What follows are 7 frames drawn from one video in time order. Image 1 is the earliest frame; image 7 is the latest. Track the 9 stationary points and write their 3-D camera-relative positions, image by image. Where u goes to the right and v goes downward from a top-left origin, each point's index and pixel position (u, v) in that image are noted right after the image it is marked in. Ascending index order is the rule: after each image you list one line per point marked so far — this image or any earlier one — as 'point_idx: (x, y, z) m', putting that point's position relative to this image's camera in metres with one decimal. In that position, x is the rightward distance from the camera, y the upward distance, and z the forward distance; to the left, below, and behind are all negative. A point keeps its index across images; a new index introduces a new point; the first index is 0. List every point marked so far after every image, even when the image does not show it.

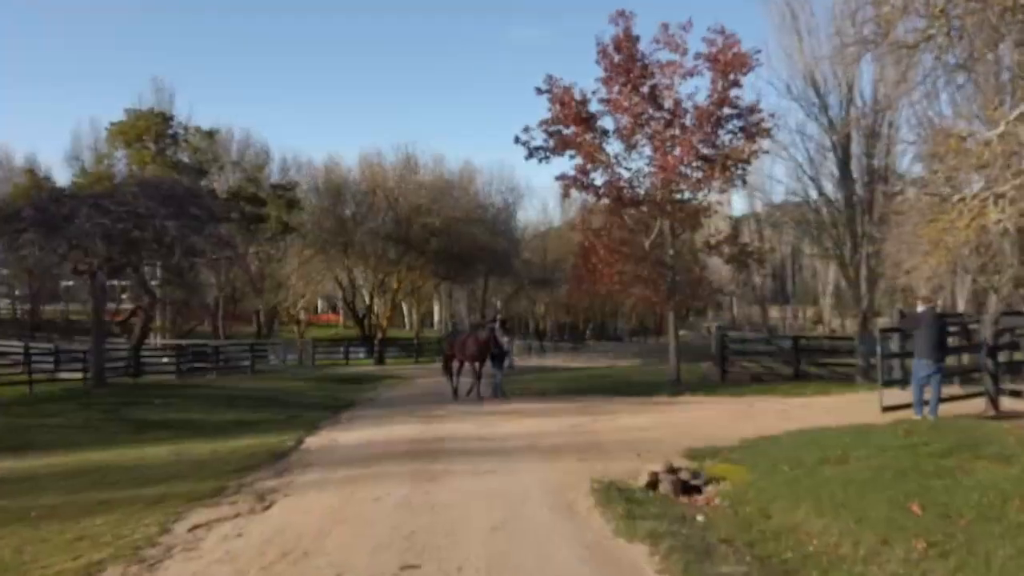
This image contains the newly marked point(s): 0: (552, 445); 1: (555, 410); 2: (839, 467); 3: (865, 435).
0: (+0.7, -2.9, +14.3) m
1: (+1.1, -3.1, +19.6) m
2: (+4.8, -2.6, +11.5) m
3: (+6.5, -2.7, +14.3) m
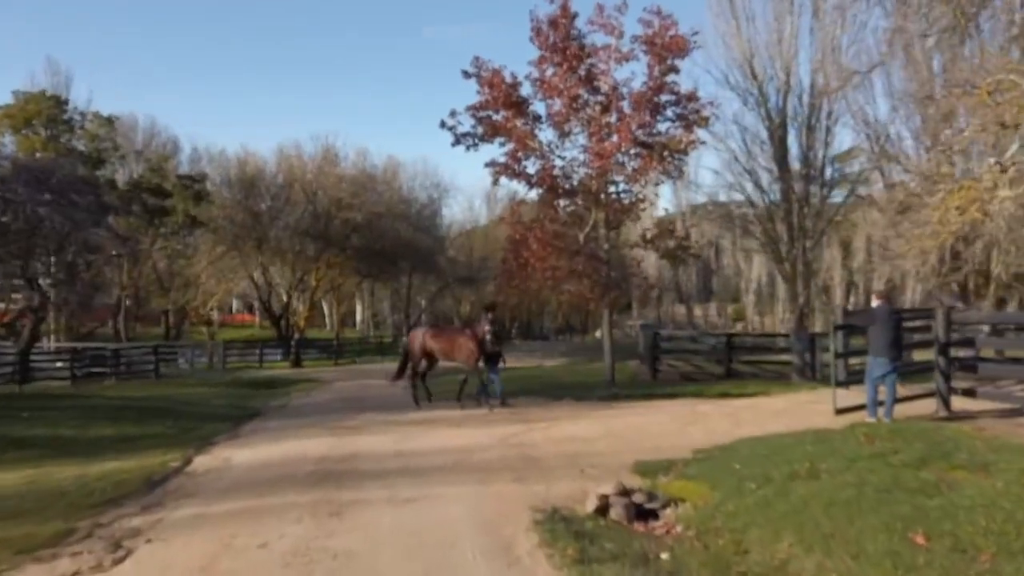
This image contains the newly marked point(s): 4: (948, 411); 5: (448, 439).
0: (-0.5, -2.8, +12.5) m
1: (-0.6, -3.0, +17.8) m
2: (+3.9, -2.5, +10.1) m
3: (+5.3, -2.6, +13.1) m
4: (+9.2, -2.6, +16.6) m
5: (-1.3, -2.9, +14.9) m
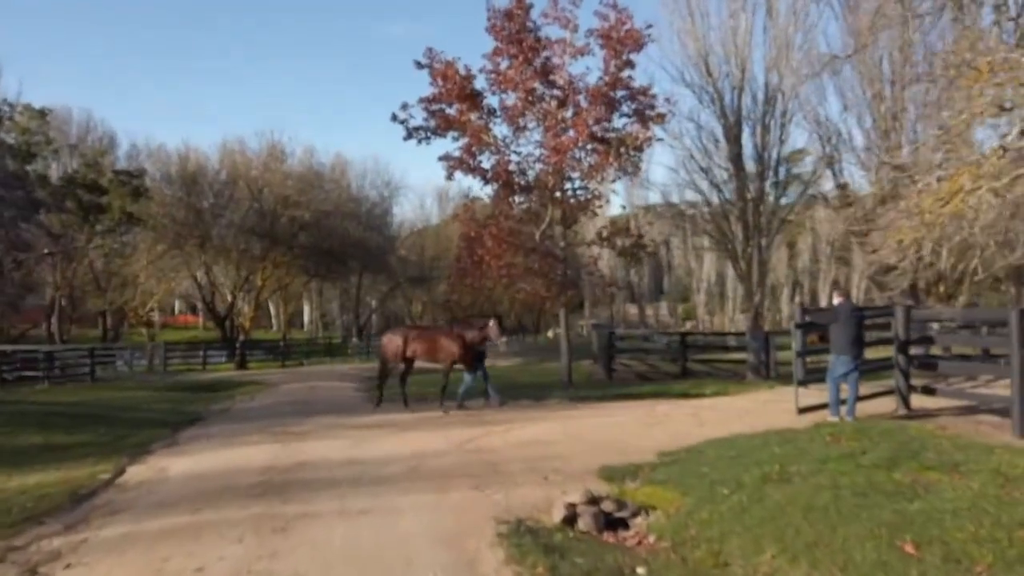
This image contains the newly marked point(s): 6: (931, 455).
0: (-1.1, -2.8, +11.8) m
1: (-1.6, -2.9, +17.1) m
2: (+3.4, -2.5, +9.6) m
3: (+4.6, -2.5, +12.7) m
4: (+8.3, -2.6, +16.5) m
5: (-2.0, -2.8, +14.1) m
6: (+6.3, -2.5, +11.8) m
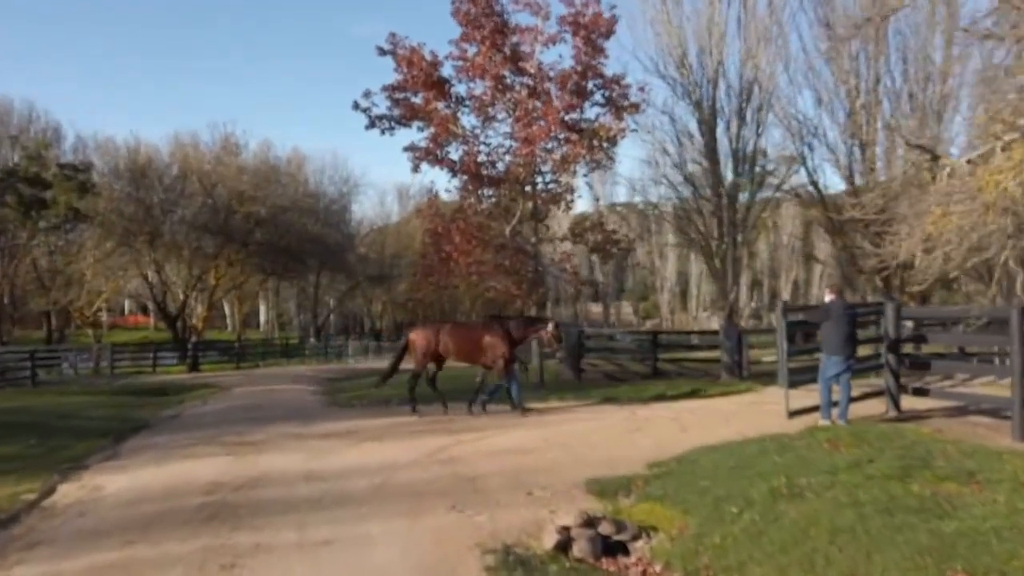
0: (-1.4, -2.7, +10.6) m
1: (-2.1, -2.9, +15.9) m
2: (+3.2, -2.4, +8.7) m
3: (+4.2, -2.5, +11.8) m
4: (+7.8, -2.5, +15.8) m
5: (-2.4, -2.8, +12.9) m
6: (+6.0, -2.5, +11.0) m
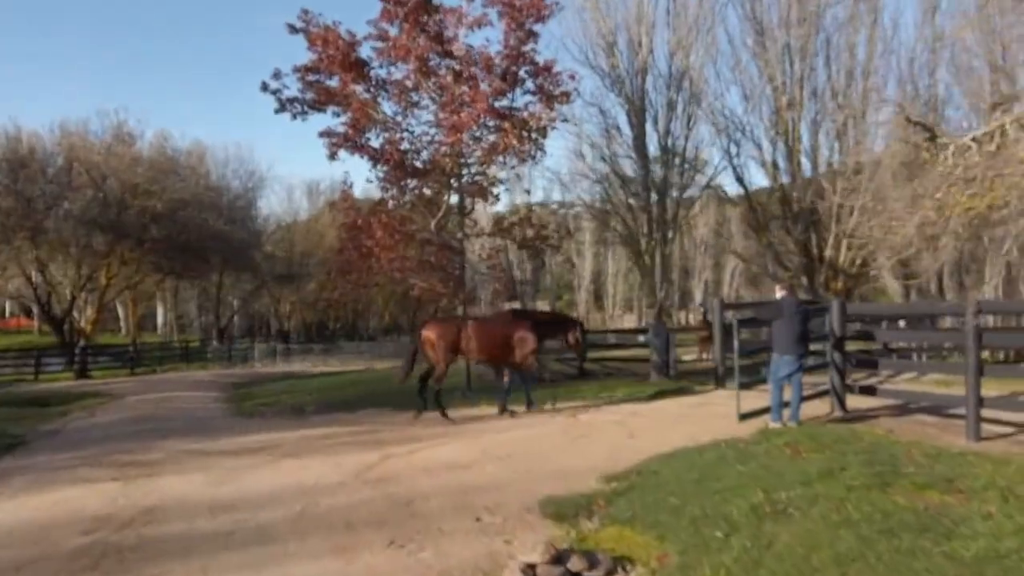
0: (-2.0, -2.7, +9.1) m
1: (-3.4, -2.8, +14.3) m
2: (+2.7, -2.3, +7.7) m
3: (+3.4, -2.4, +11.0) m
4: (+6.5, -2.4, +15.3) m
5: (-3.3, -2.7, +11.3) m
6: (+5.3, -2.4, +10.3) m
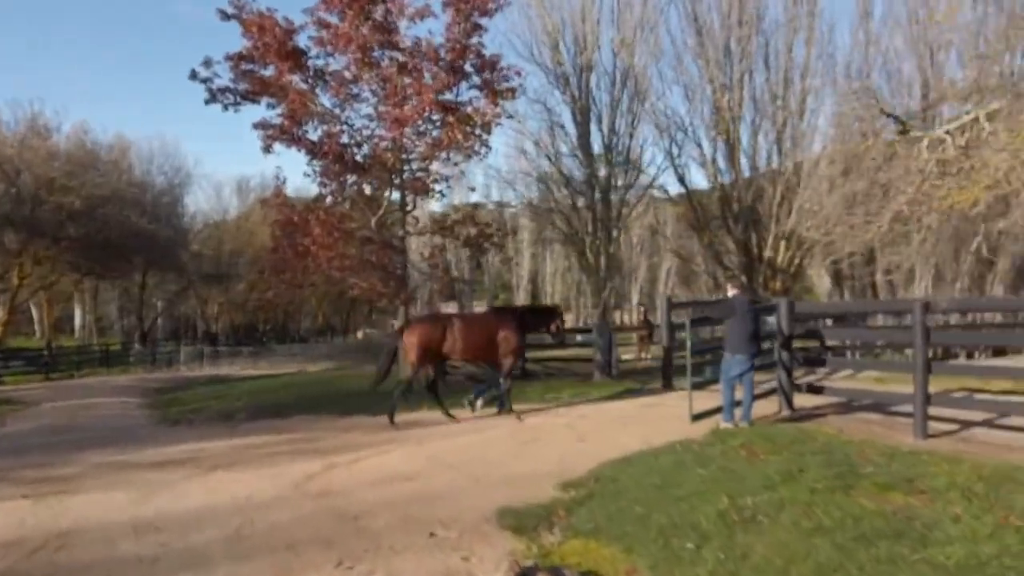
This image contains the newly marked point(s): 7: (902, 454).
0: (-2.5, -2.7, +8.4) m
1: (-4.3, -2.8, +13.4) m
2: (+2.4, -2.3, +7.4) m
3: (+2.8, -2.4, +10.7) m
4: (+5.5, -2.4, +15.3) m
5: (-4.0, -2.7, +10.4) m
6: (+4.7, -2.4, +10.2) m
7: (+5.6, -2.4, +11.2) m
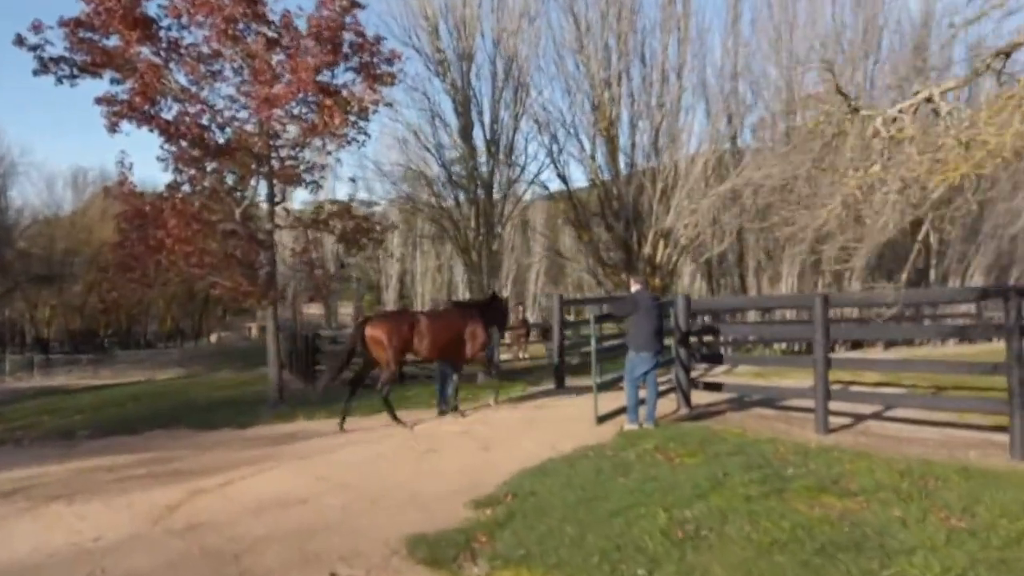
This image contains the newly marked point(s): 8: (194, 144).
0: (-3.2, -2.6, +6.8) m
1: (-5.9, -2.8, +11.4) m
2: (+1.7, -2.2, +6.7) m
3: (+1.5, -2.3, +10.0) m
4: (+3.4, -2.3, +15.0) m
5: (-5.1, -2.7, +8.5) m
6: (+3.5, -2.3, +9.8) m
7: (+4.2, -2.3, +10.9) m
8: (-7.4, +3.3, +18.0) m
